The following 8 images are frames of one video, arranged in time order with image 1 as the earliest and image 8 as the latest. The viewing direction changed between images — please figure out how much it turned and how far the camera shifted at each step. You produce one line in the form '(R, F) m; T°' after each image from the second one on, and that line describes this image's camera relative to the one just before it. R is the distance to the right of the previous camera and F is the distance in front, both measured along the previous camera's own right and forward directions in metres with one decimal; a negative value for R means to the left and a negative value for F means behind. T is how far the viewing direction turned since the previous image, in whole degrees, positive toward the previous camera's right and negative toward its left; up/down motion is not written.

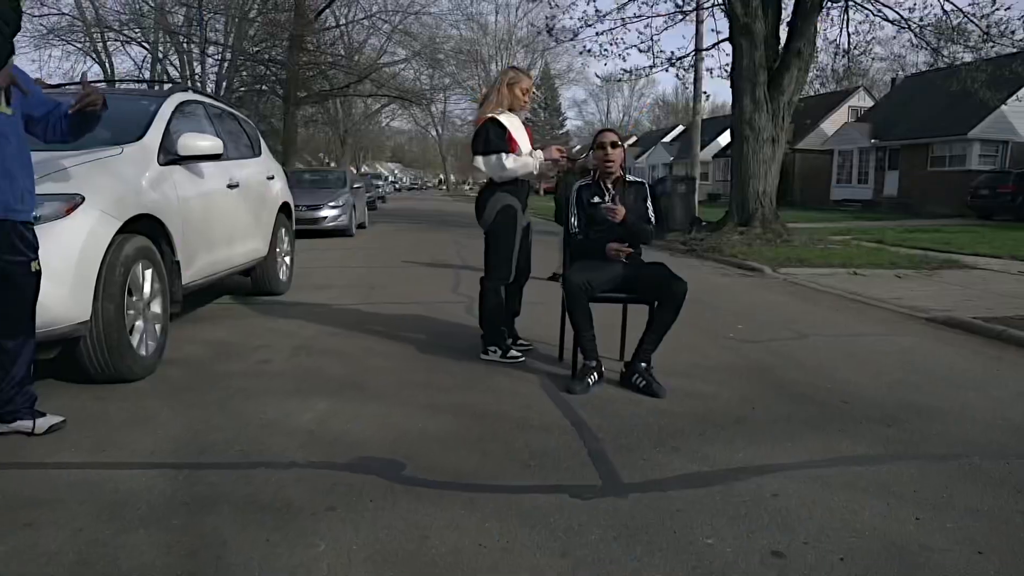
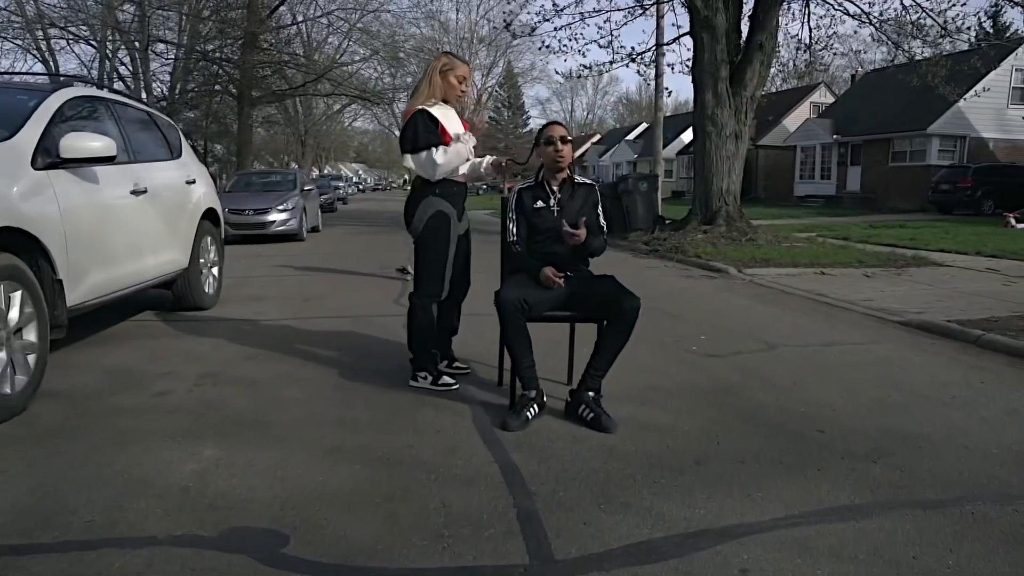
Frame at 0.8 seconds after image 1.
(+0.2, +0.6) m; +2°
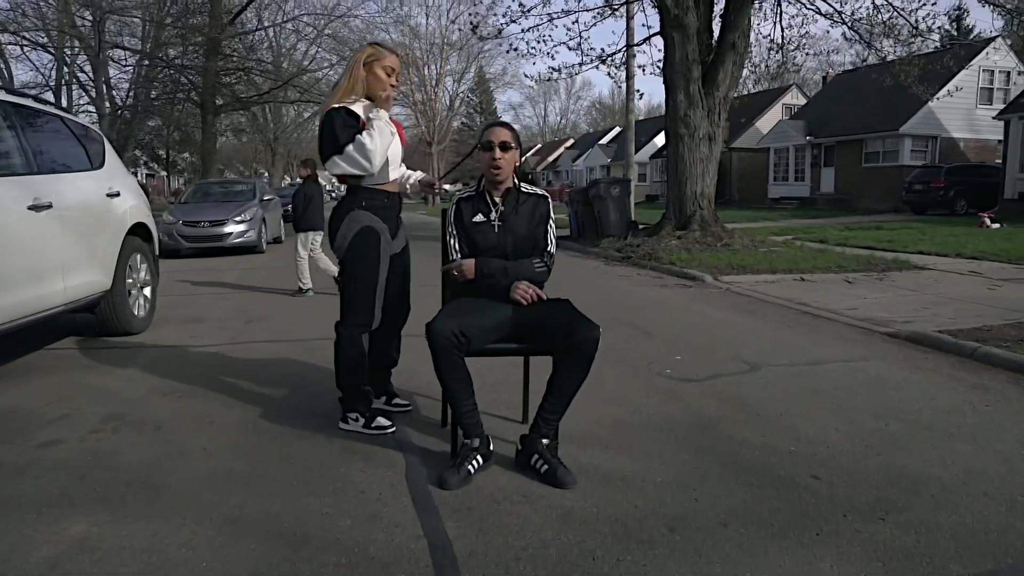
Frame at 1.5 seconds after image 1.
(+0.2, +0.6) m; +2°
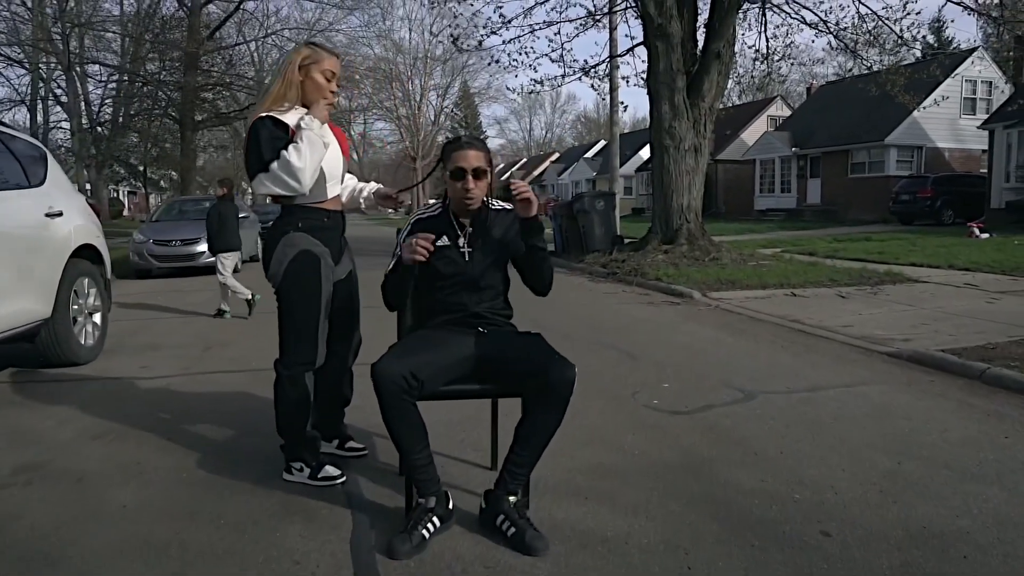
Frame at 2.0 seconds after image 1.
(+0.1, +0.5) m; +1°
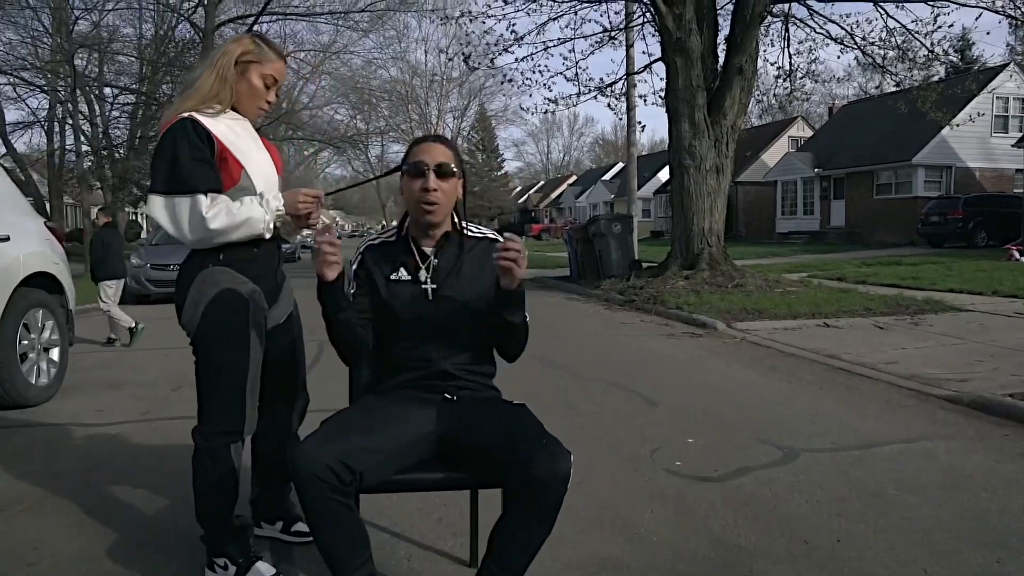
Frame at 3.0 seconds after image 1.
(+0.1, +0.8) m; -1°
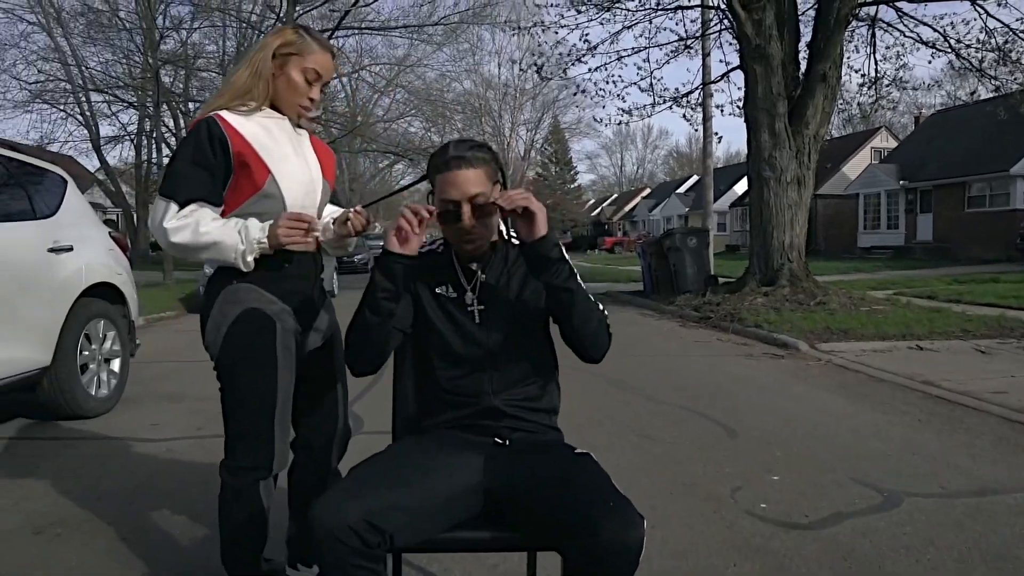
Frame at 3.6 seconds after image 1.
(0.0, +0.3) m; -5°
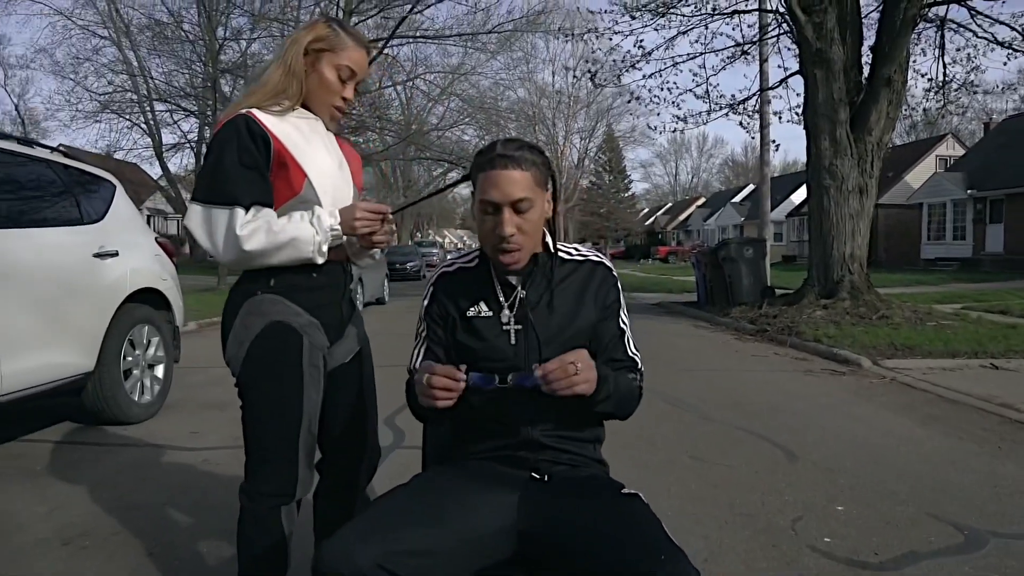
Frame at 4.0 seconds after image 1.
(0.0, +0.2) m; -4°
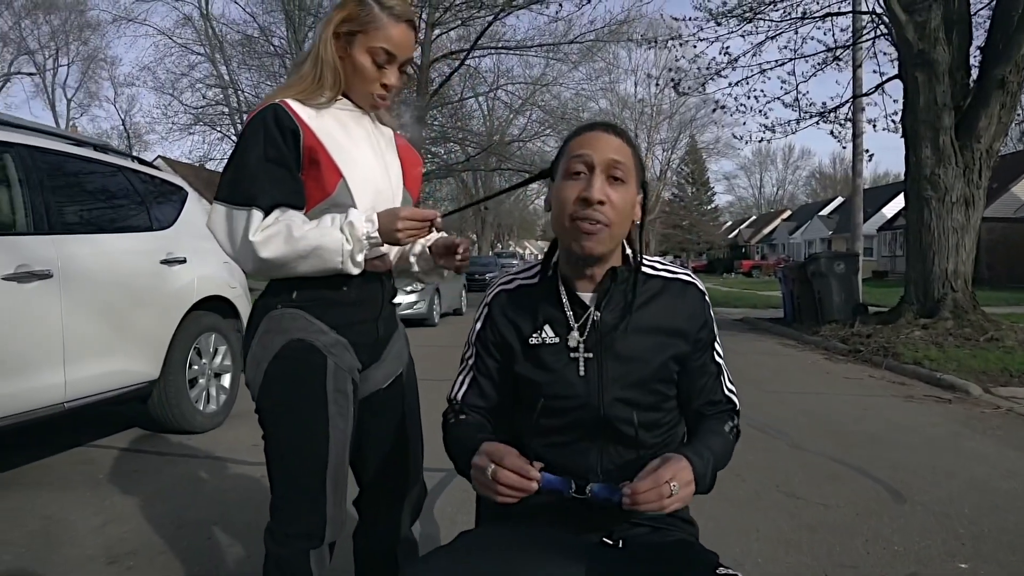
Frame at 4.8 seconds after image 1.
(0.0, +0.3) m; -5°
